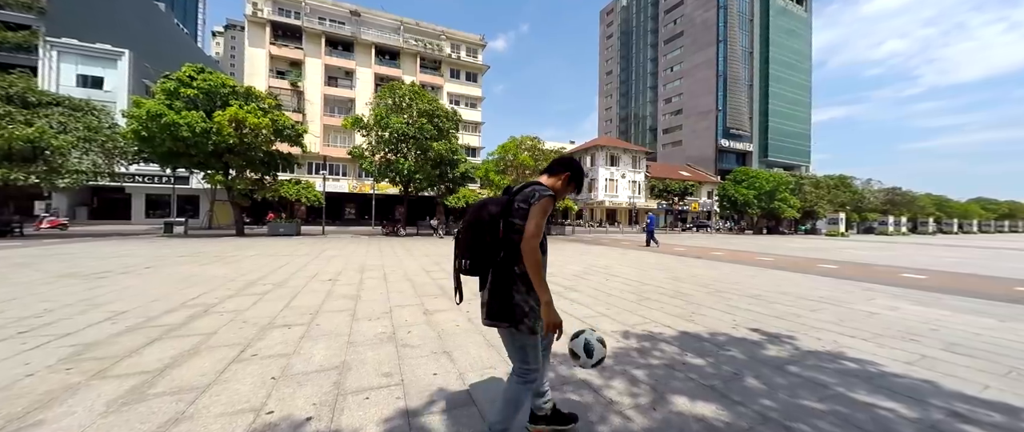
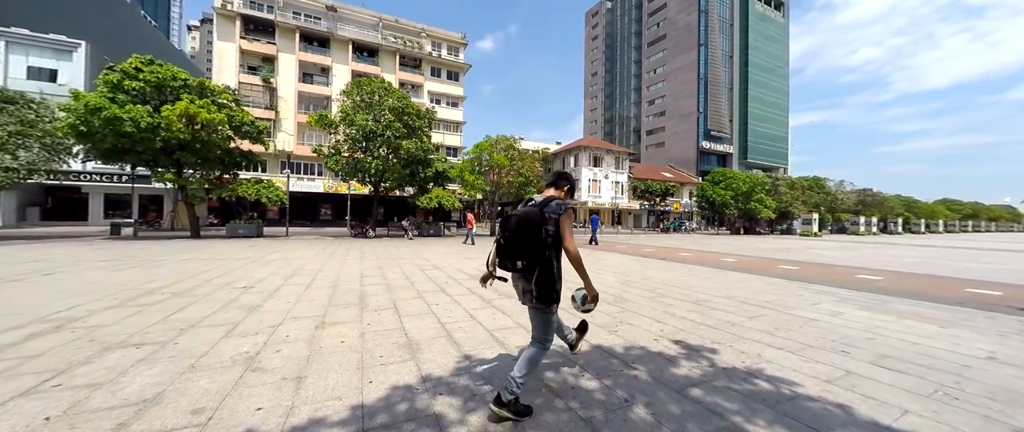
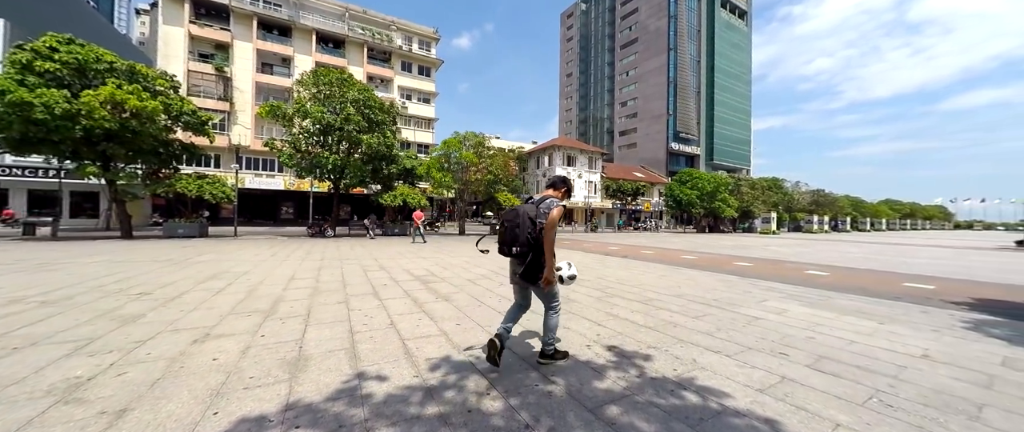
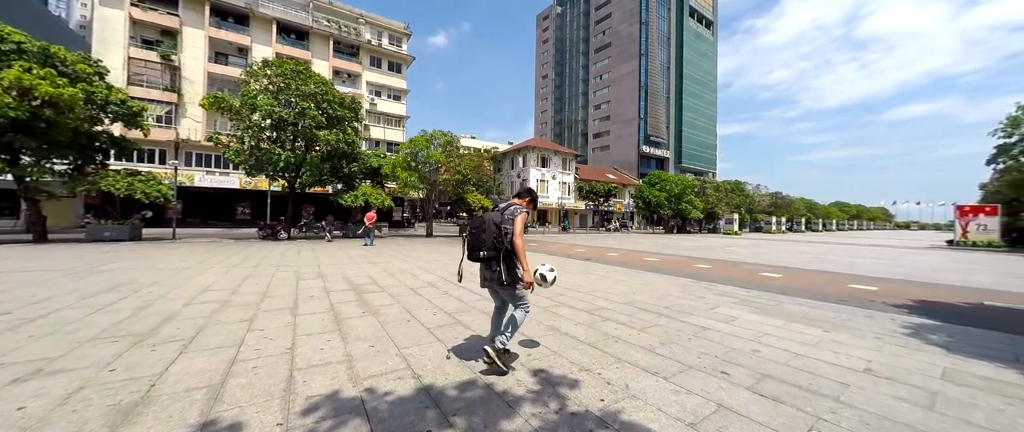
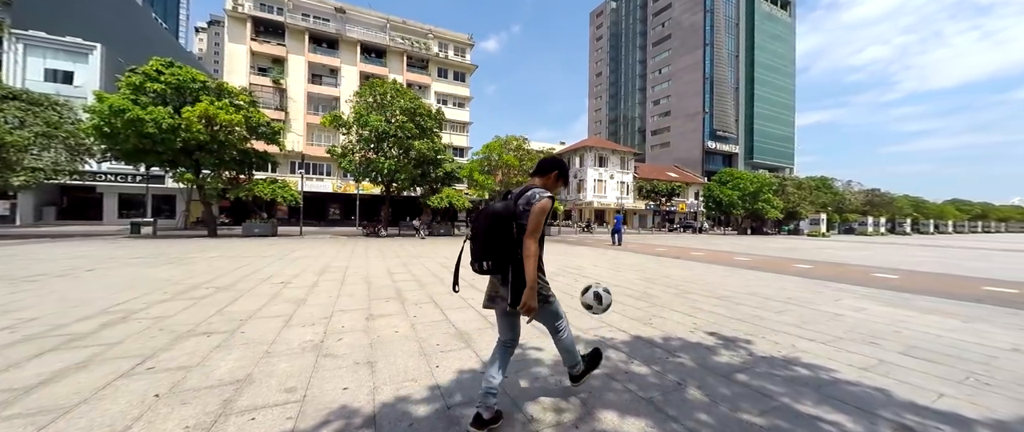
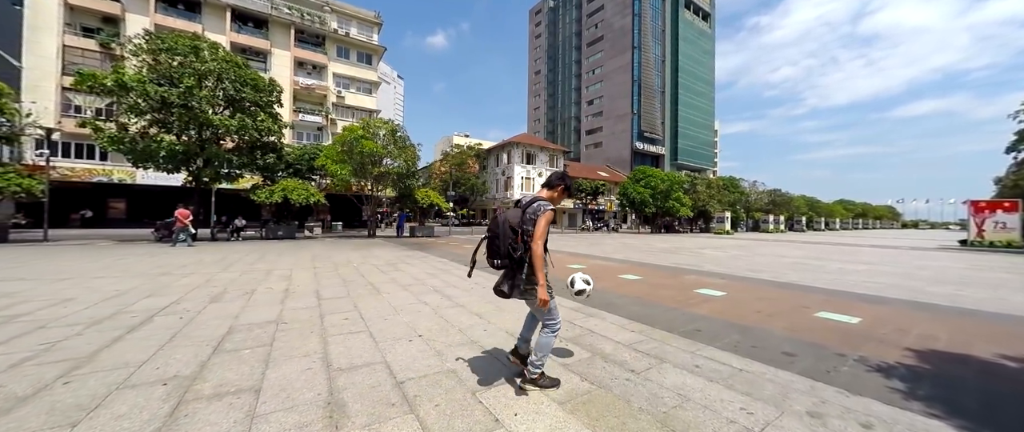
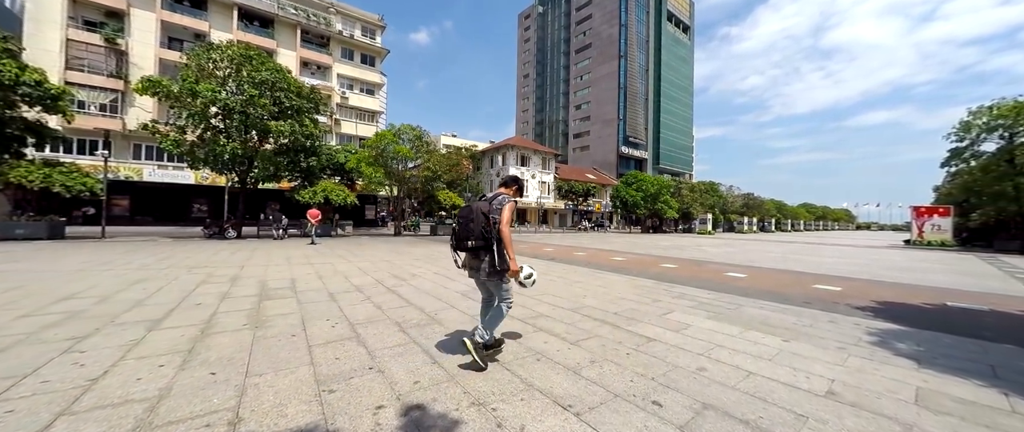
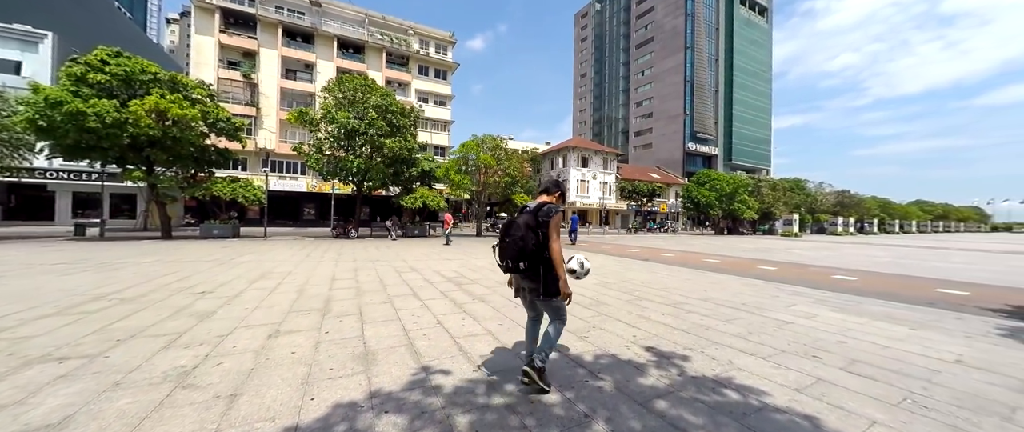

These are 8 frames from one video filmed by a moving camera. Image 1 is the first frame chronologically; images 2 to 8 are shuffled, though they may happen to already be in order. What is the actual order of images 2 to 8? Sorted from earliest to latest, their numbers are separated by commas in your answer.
5, 2, 8, 3, 4, 7, 6
